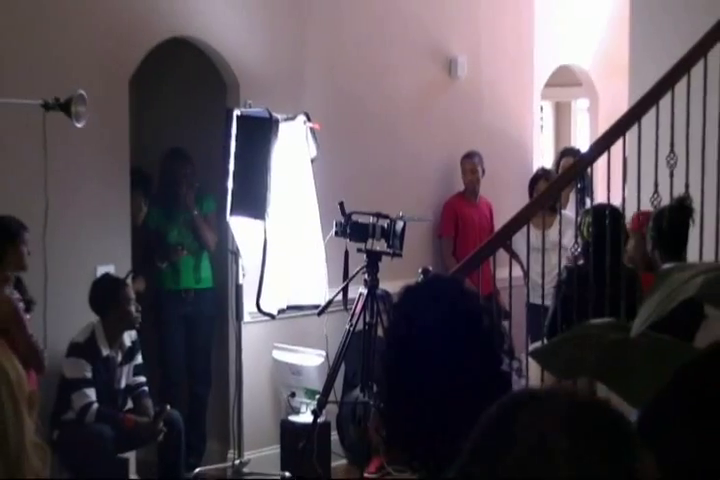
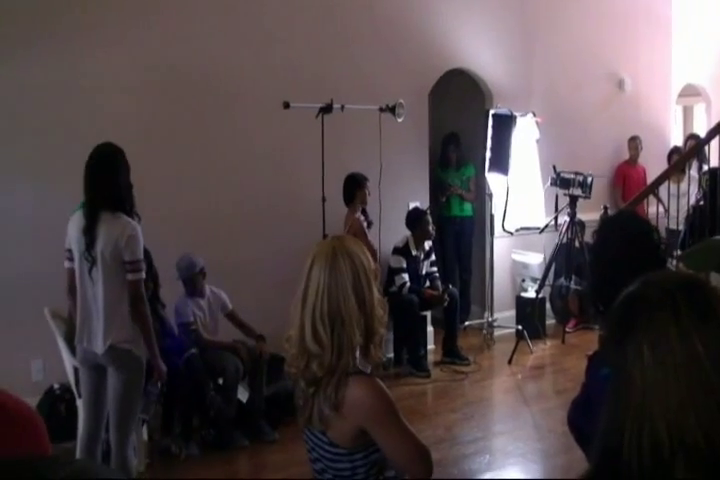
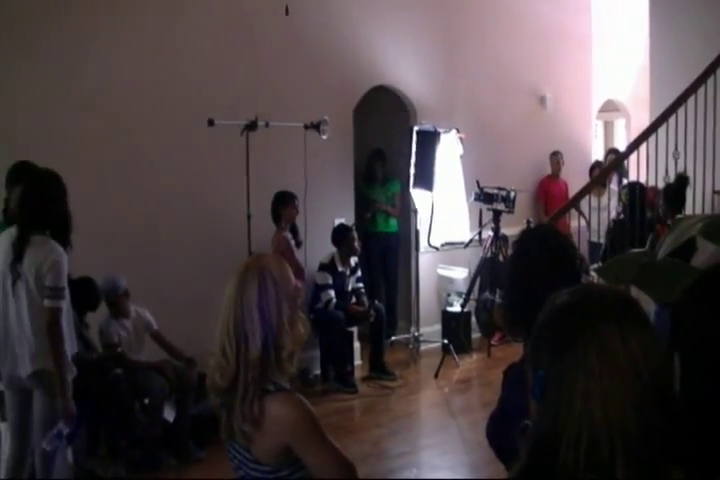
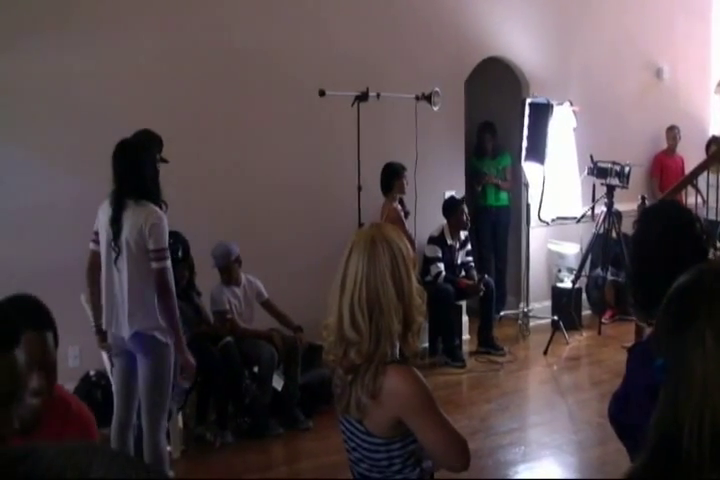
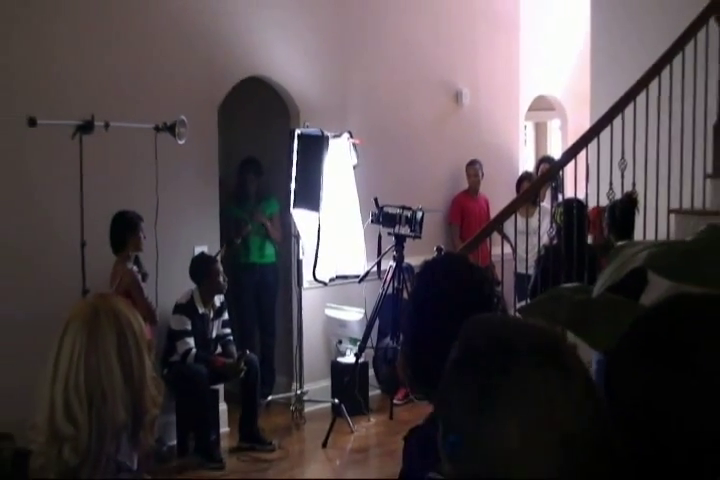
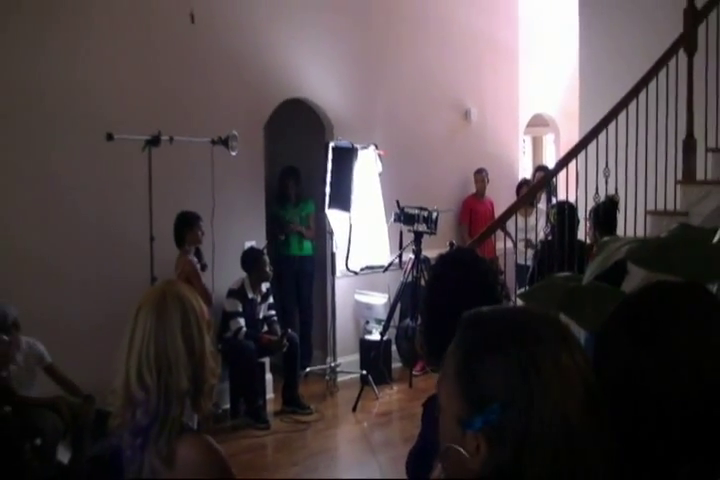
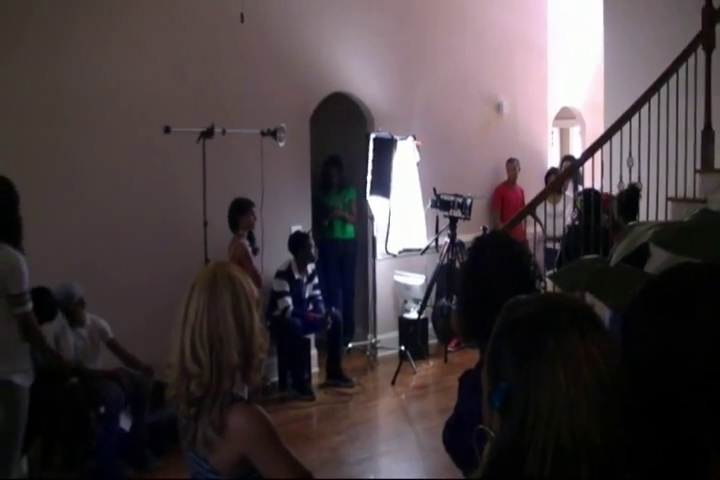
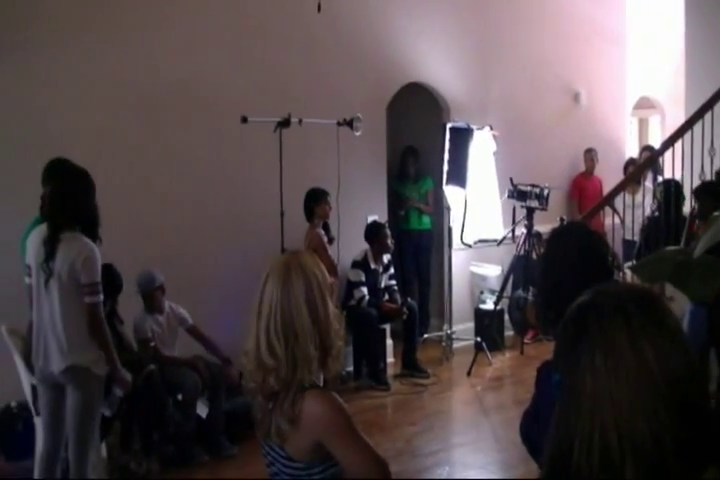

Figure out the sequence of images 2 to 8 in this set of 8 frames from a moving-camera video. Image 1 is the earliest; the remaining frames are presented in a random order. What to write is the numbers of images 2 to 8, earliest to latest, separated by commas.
5, 6, 7, 3, 8, 2, 4
